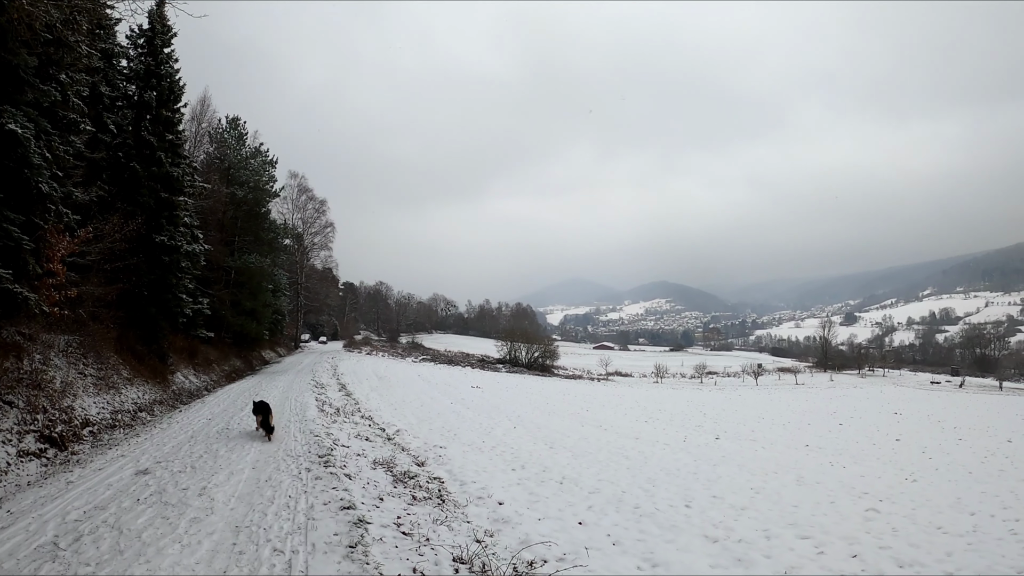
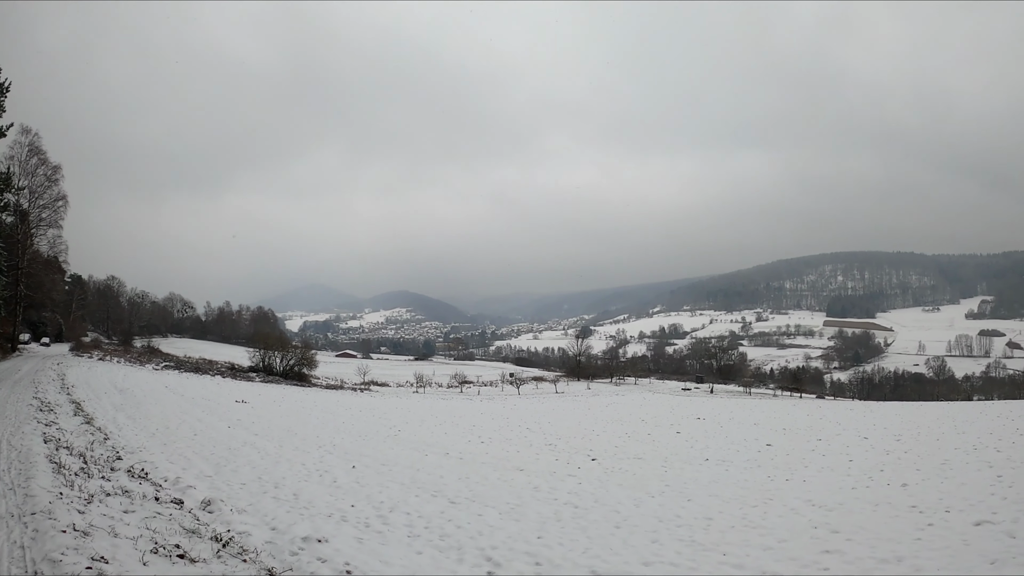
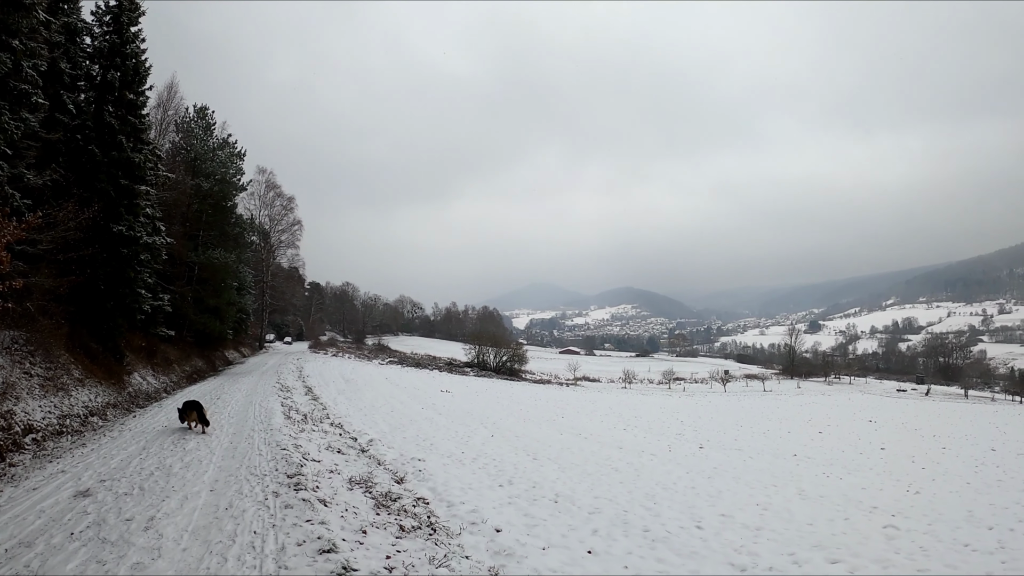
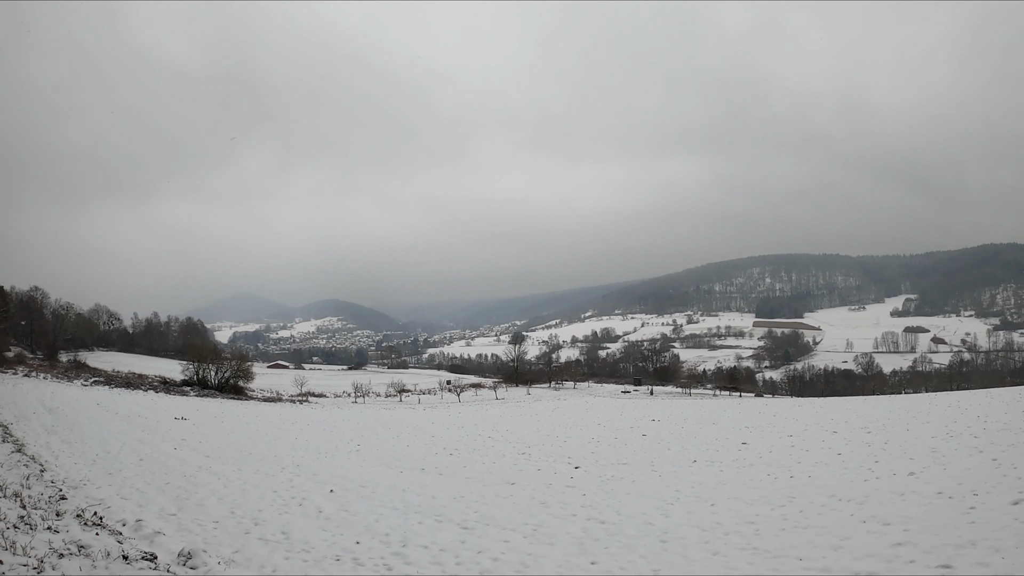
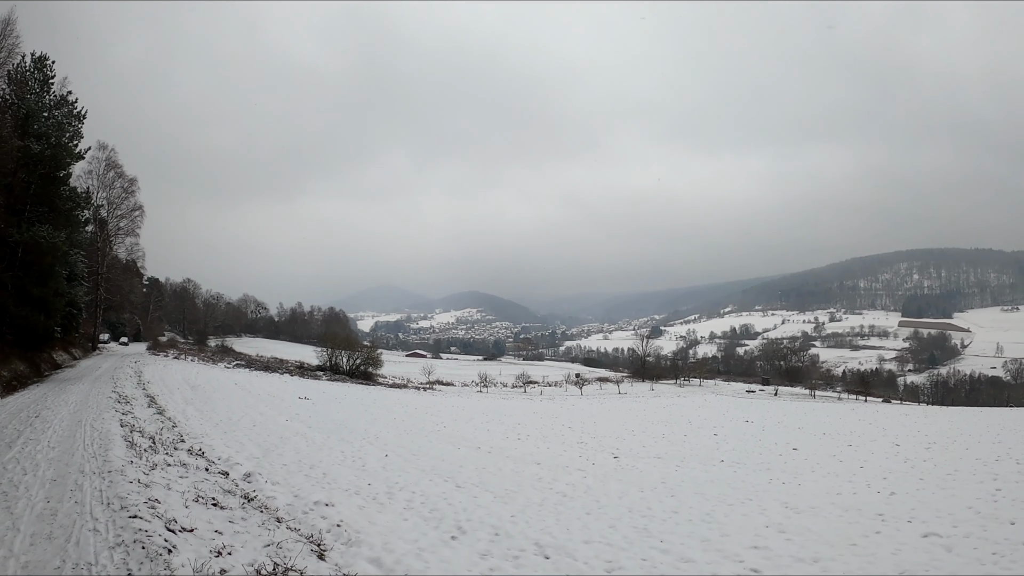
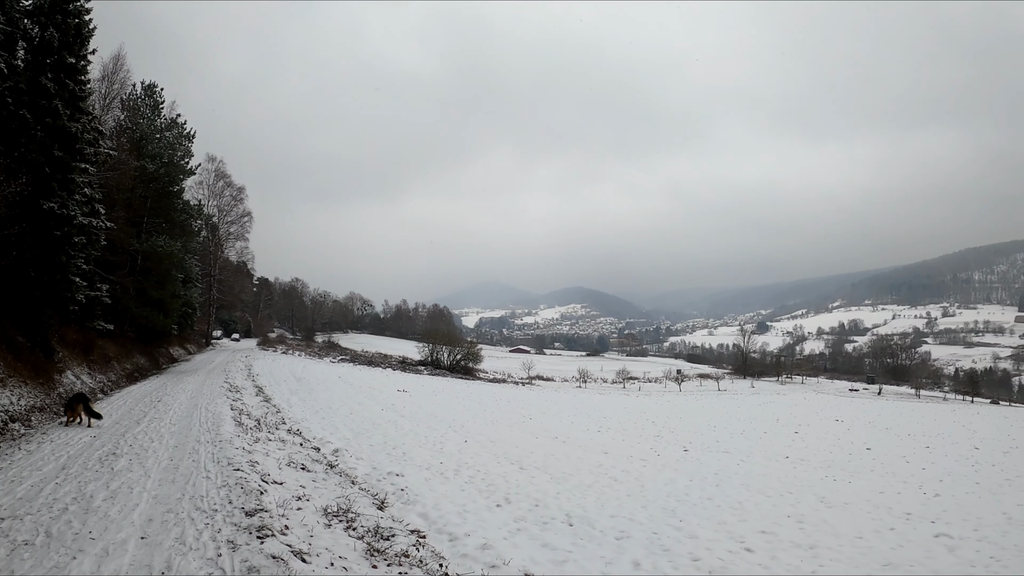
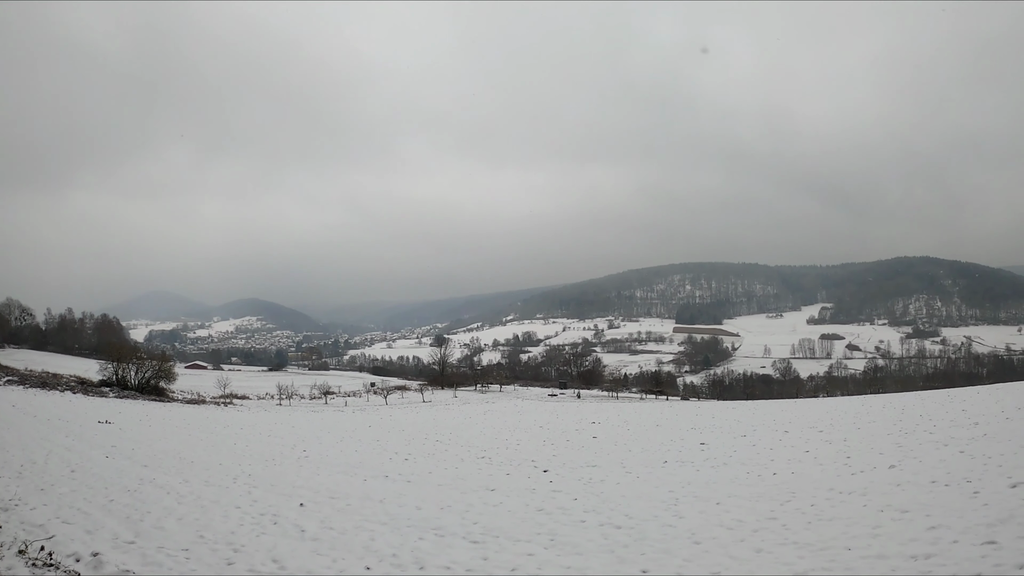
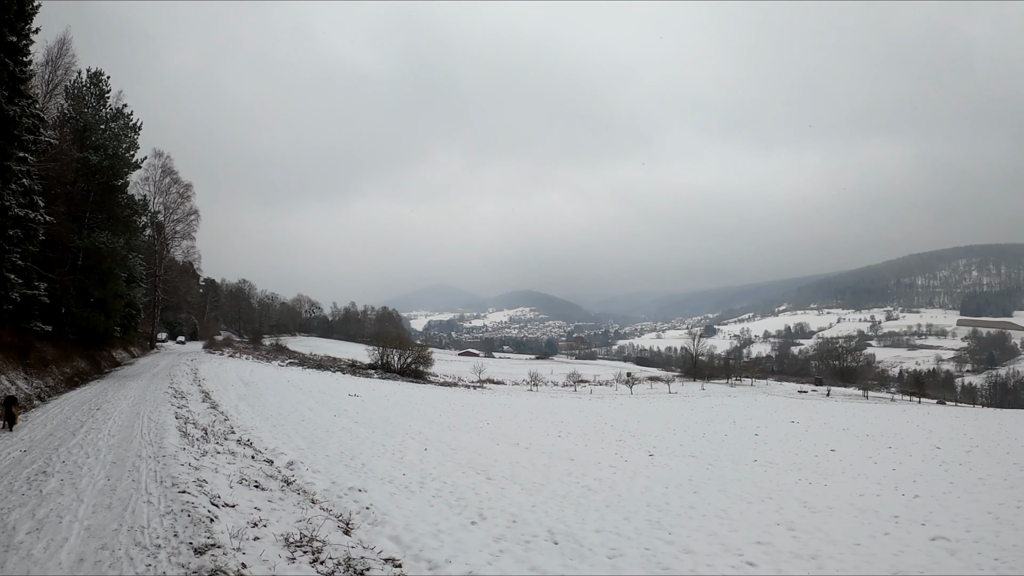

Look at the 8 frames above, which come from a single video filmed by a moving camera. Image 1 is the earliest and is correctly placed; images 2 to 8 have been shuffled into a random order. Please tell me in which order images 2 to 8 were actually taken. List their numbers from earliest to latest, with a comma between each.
3, 6, 8, 5, 2, 4, 7
